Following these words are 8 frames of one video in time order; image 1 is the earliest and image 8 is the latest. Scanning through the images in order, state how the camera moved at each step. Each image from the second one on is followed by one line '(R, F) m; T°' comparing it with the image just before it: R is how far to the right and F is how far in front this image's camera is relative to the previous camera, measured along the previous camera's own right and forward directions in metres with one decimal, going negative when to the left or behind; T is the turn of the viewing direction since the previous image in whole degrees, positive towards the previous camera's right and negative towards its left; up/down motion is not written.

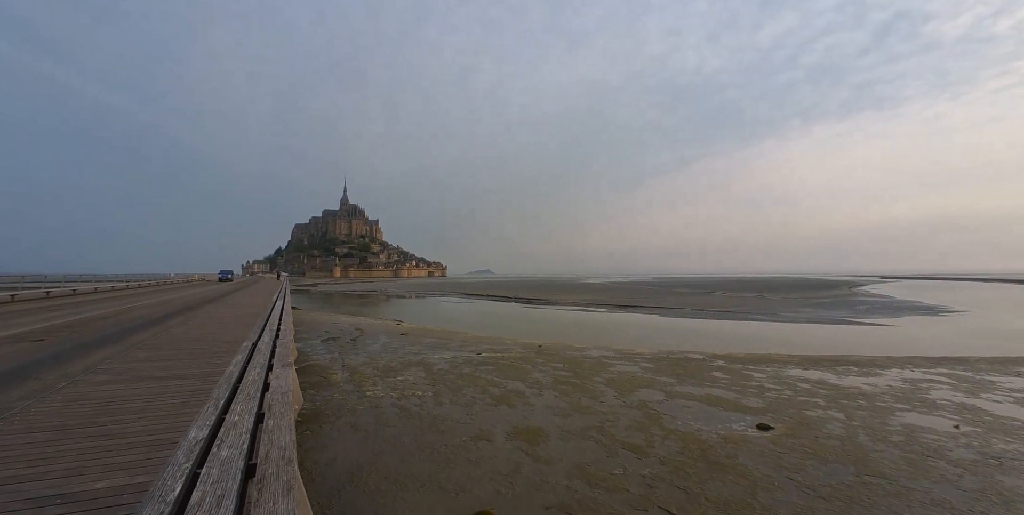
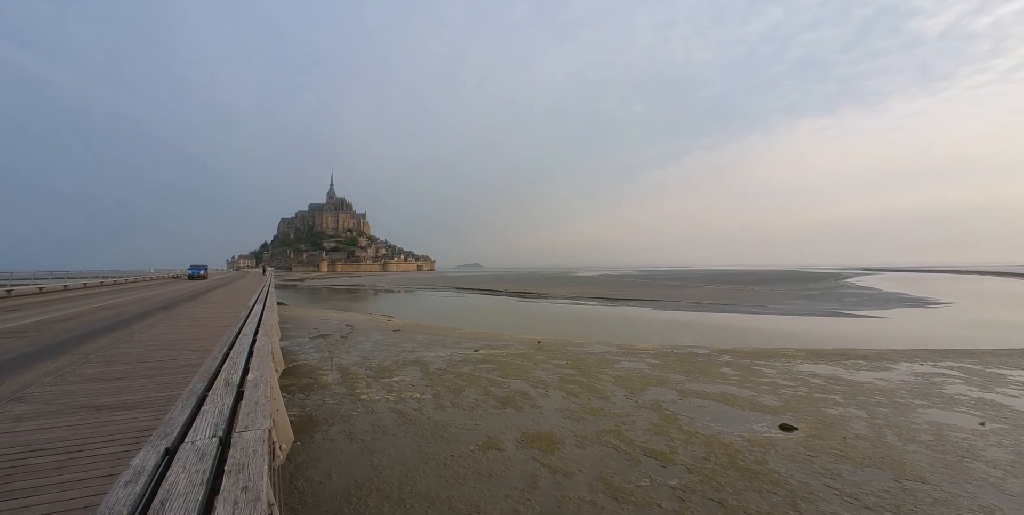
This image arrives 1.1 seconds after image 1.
(-0.3, +0.5) m; +2°
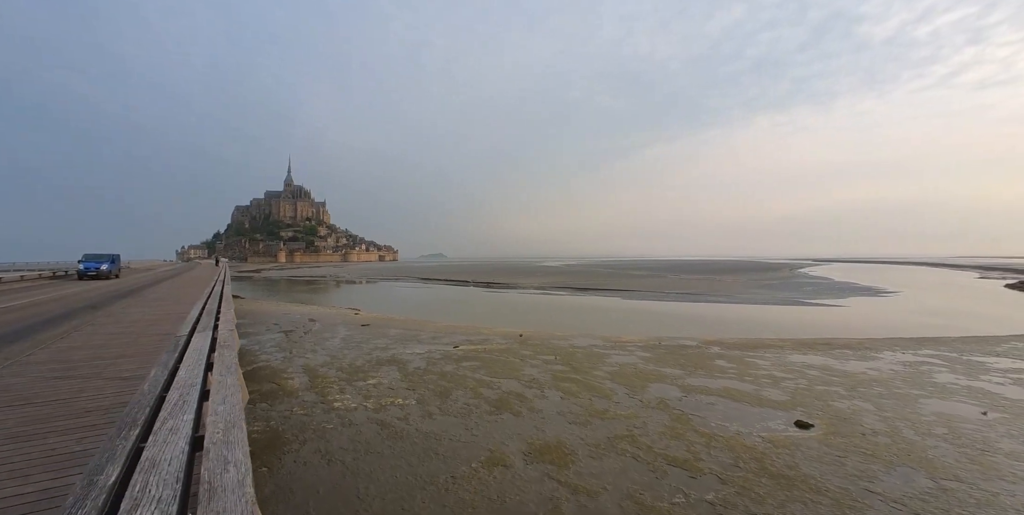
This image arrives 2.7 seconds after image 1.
(-0.4, +0.8) m; +5°
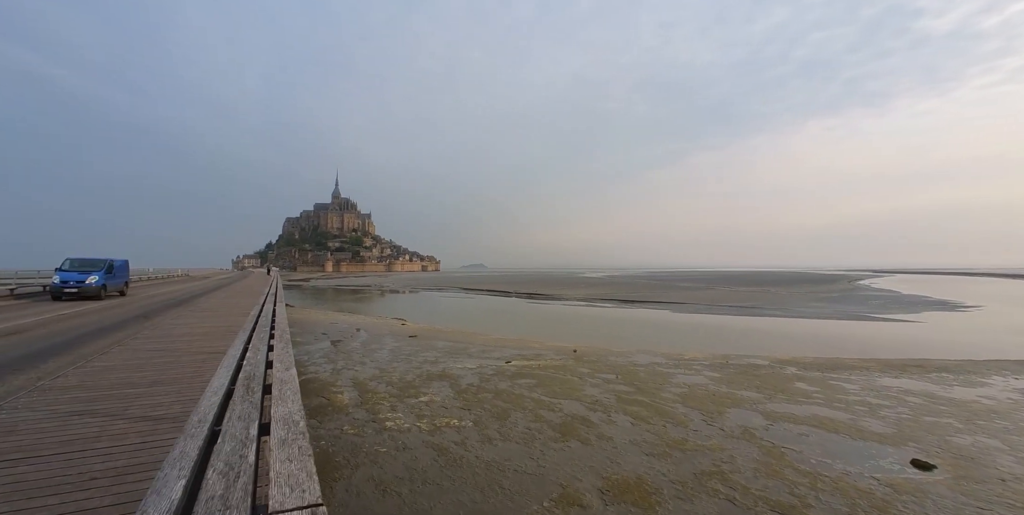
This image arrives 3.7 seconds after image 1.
(-0.4, +0.4) m; -5°
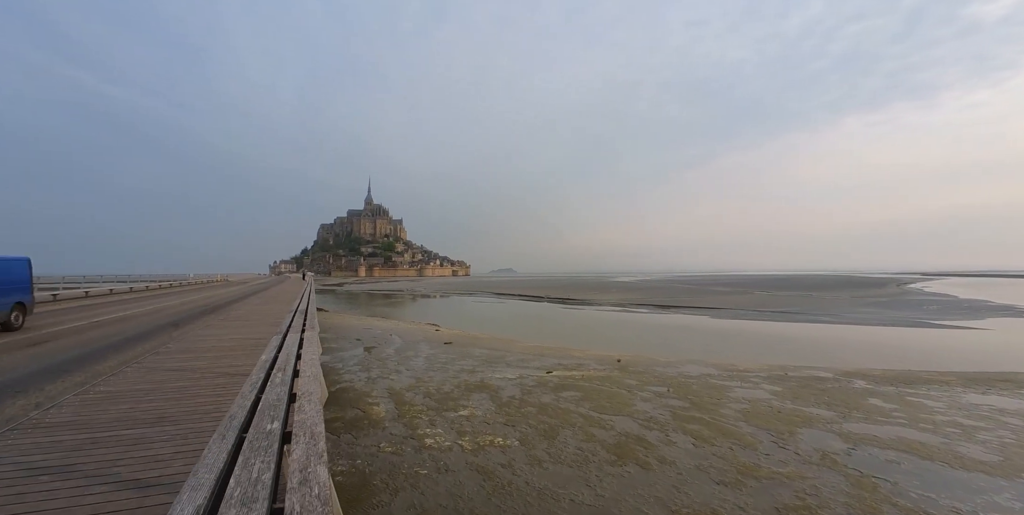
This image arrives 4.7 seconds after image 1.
(-0.3, +0.3) m; -4°
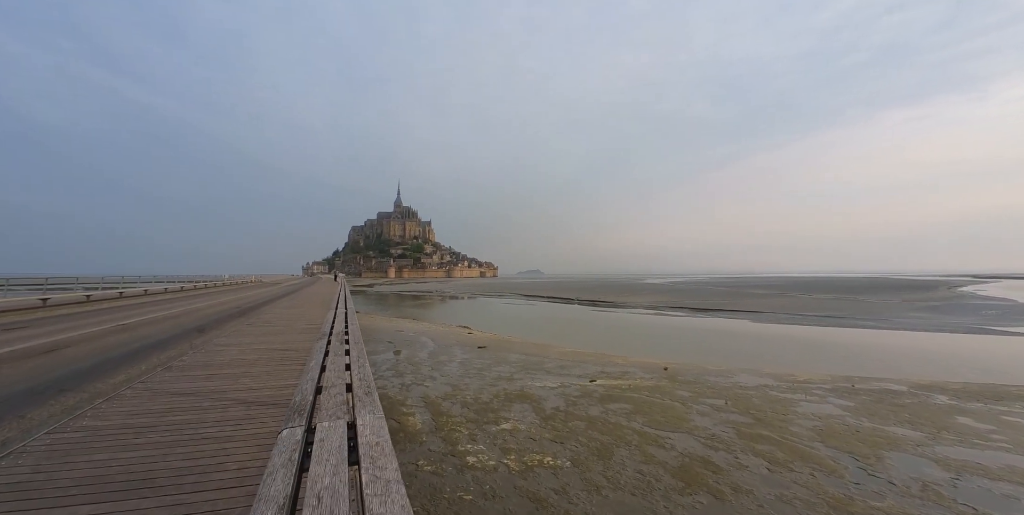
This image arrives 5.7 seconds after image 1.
(-0.3, +0.4) m; -4°
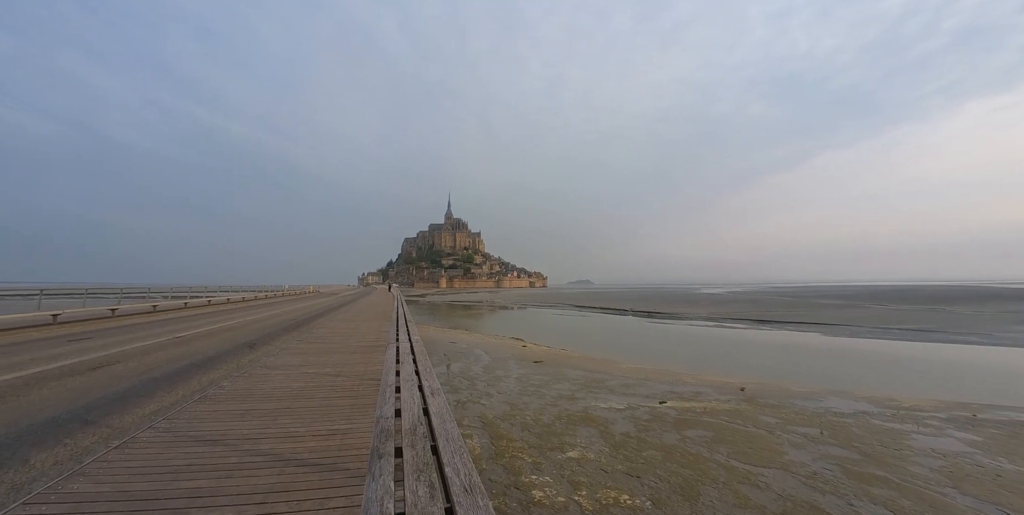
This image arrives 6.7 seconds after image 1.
(-0.2, +0.2) m; -7°
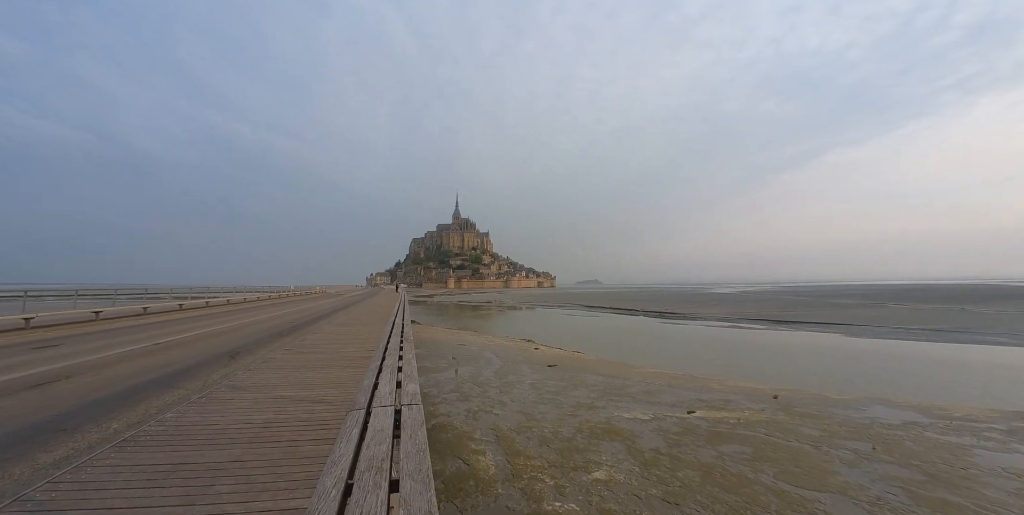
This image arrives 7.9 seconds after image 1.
(-0.1, +0.5) m; -1°
